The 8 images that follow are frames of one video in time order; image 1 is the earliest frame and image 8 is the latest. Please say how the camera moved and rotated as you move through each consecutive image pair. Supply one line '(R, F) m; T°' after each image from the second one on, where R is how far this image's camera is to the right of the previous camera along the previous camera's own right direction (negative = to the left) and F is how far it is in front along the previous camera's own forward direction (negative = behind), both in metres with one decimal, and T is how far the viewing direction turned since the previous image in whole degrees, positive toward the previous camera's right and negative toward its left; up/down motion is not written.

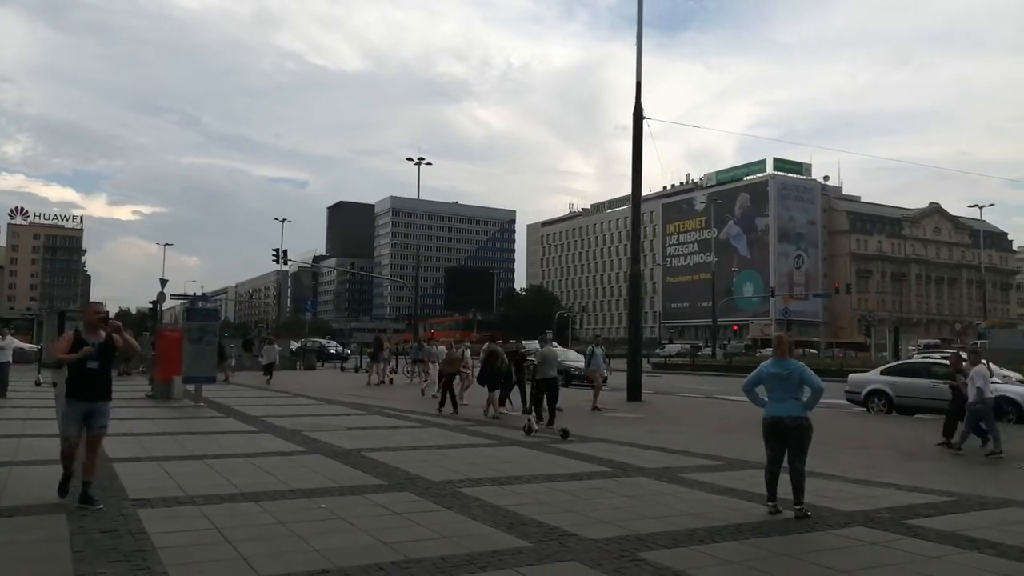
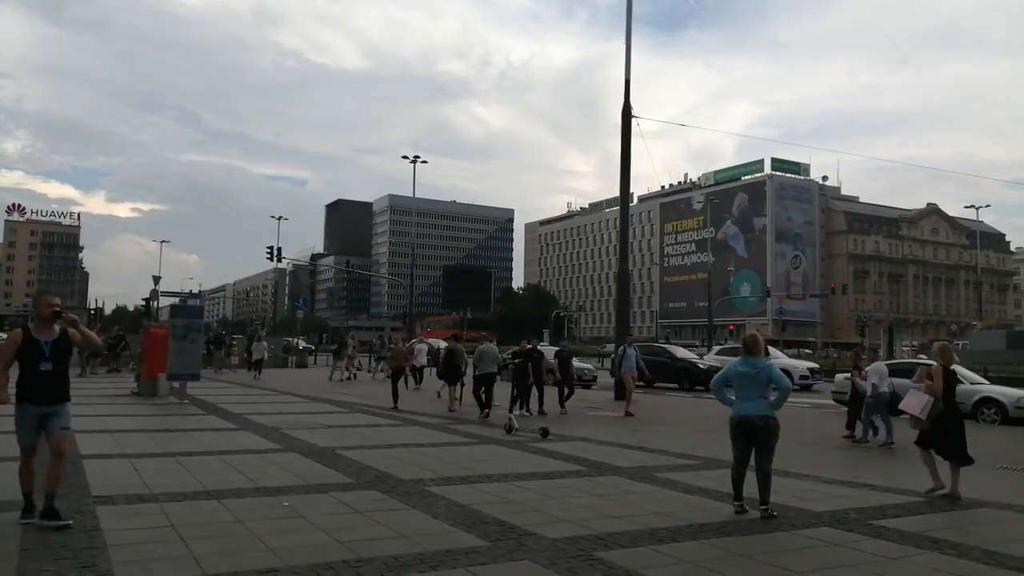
(+0.3, +0.1) m; 0°
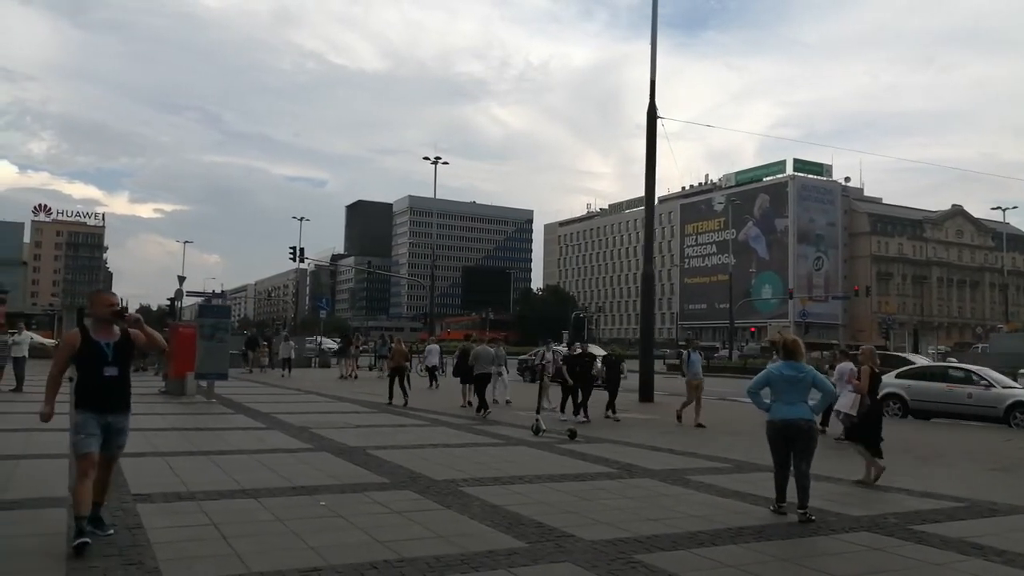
(-0.2, 0.0) m; -1°
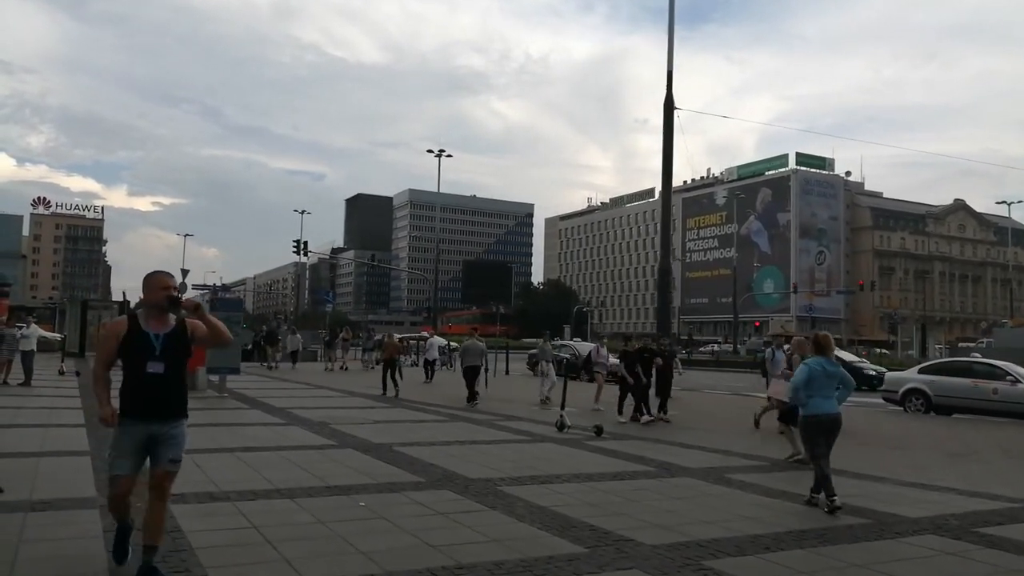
(-0.4, +0.3) m; 0°
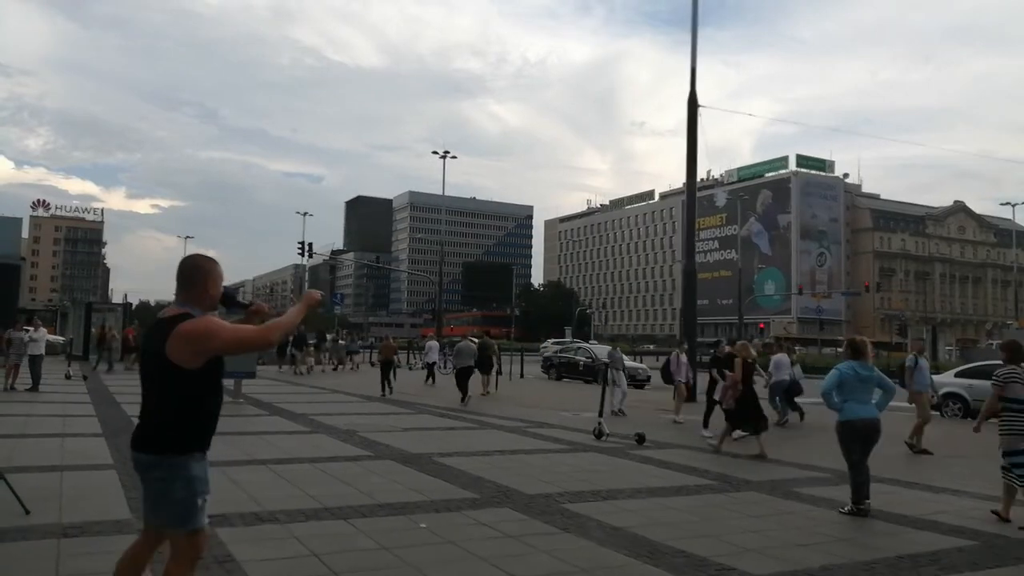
(-0.6, +0.6) m; 0°
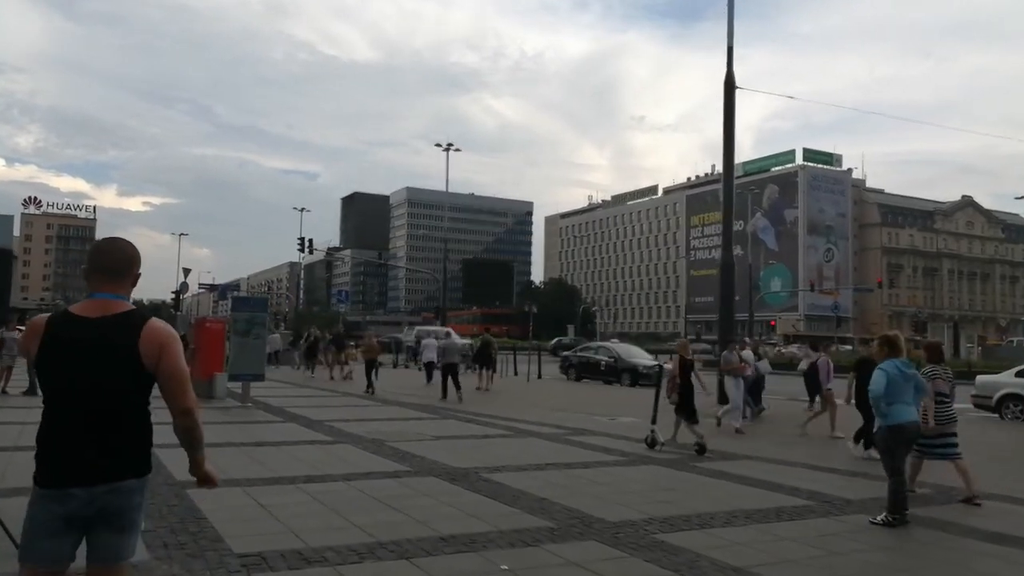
(-0.7, +1.2) m; 0°
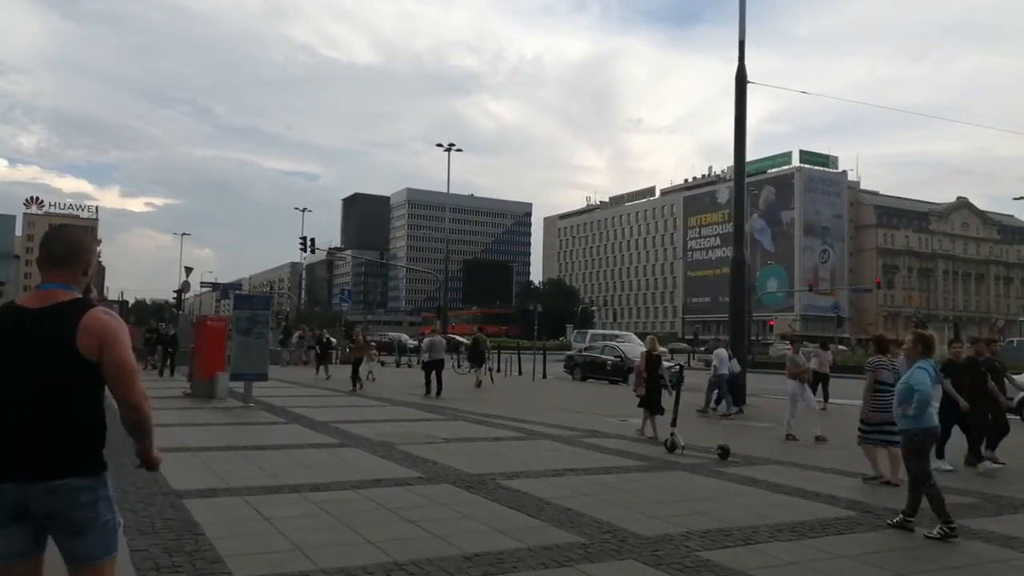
(+1.3, -2.1) m; 0°
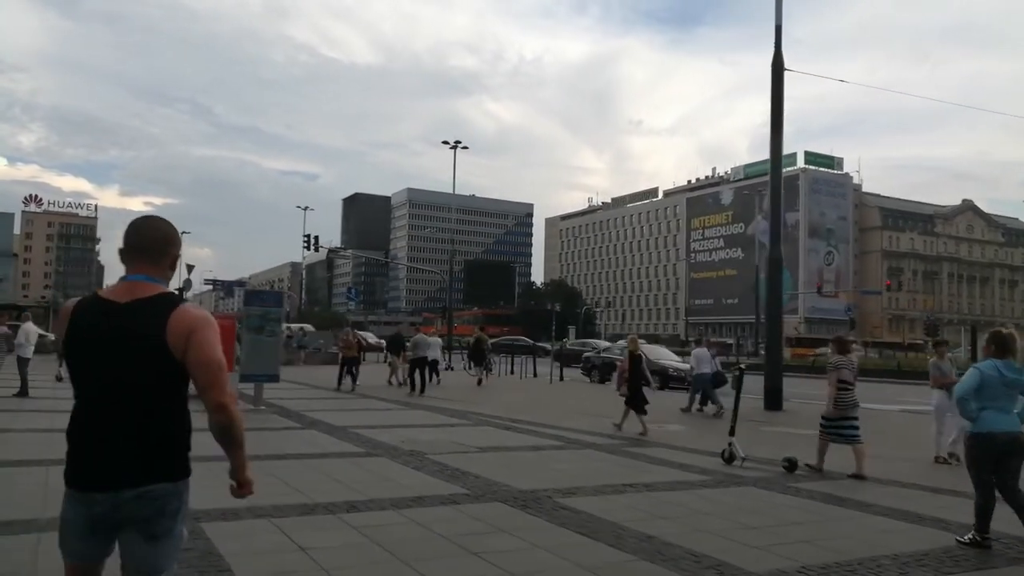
(-0.6, +1.0) m; 0°
